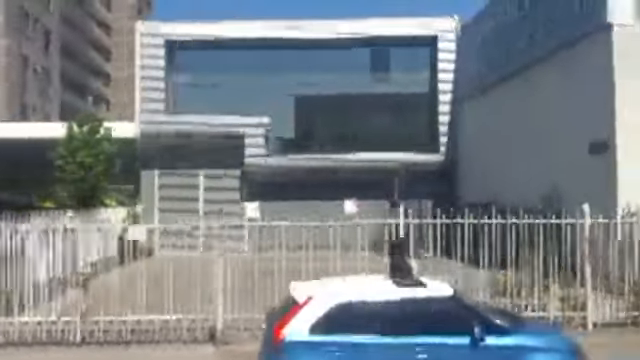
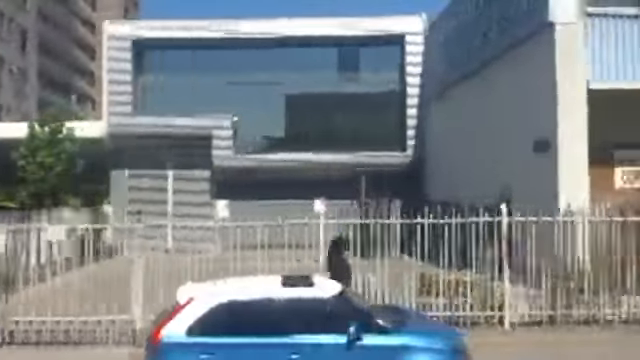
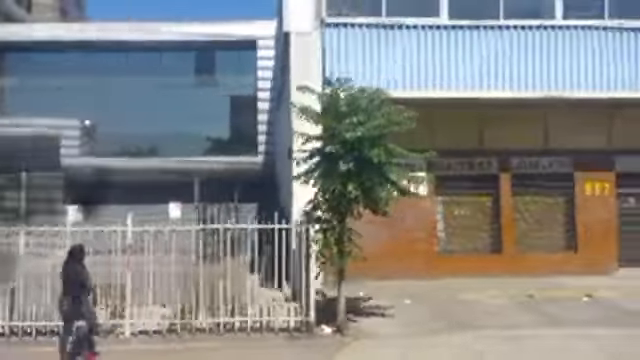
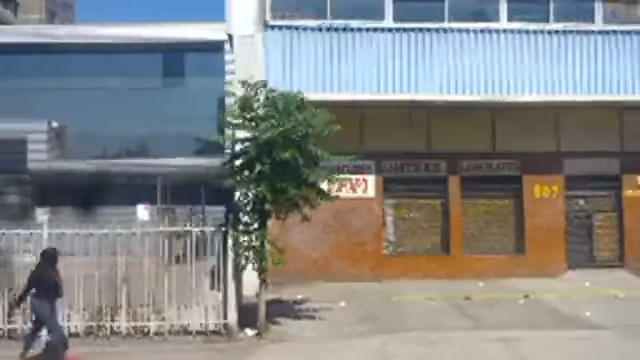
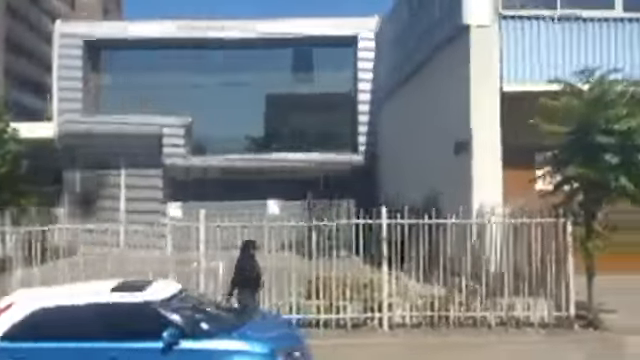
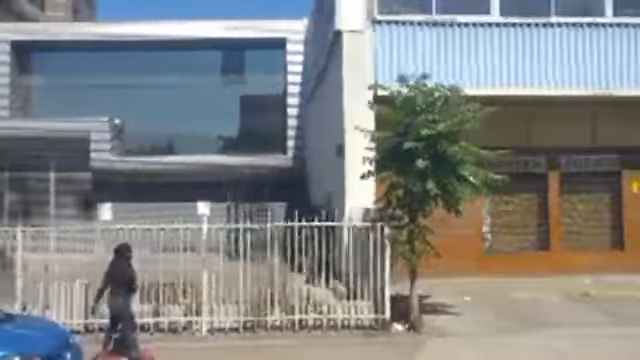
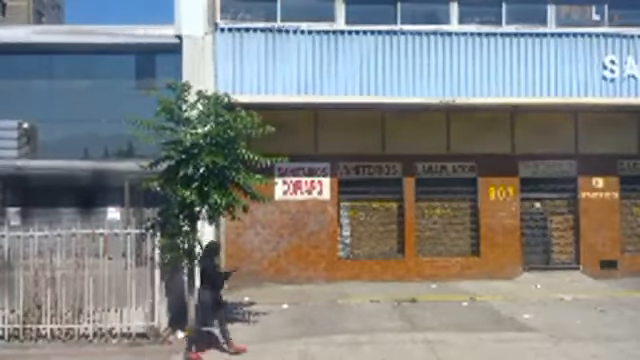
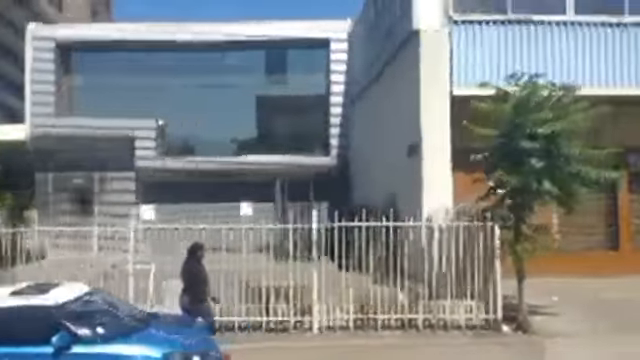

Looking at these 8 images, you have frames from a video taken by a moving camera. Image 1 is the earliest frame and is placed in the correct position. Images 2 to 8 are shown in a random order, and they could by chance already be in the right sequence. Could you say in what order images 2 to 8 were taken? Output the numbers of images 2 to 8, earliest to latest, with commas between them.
2, 5, 8, 6, 3, 4, 7
